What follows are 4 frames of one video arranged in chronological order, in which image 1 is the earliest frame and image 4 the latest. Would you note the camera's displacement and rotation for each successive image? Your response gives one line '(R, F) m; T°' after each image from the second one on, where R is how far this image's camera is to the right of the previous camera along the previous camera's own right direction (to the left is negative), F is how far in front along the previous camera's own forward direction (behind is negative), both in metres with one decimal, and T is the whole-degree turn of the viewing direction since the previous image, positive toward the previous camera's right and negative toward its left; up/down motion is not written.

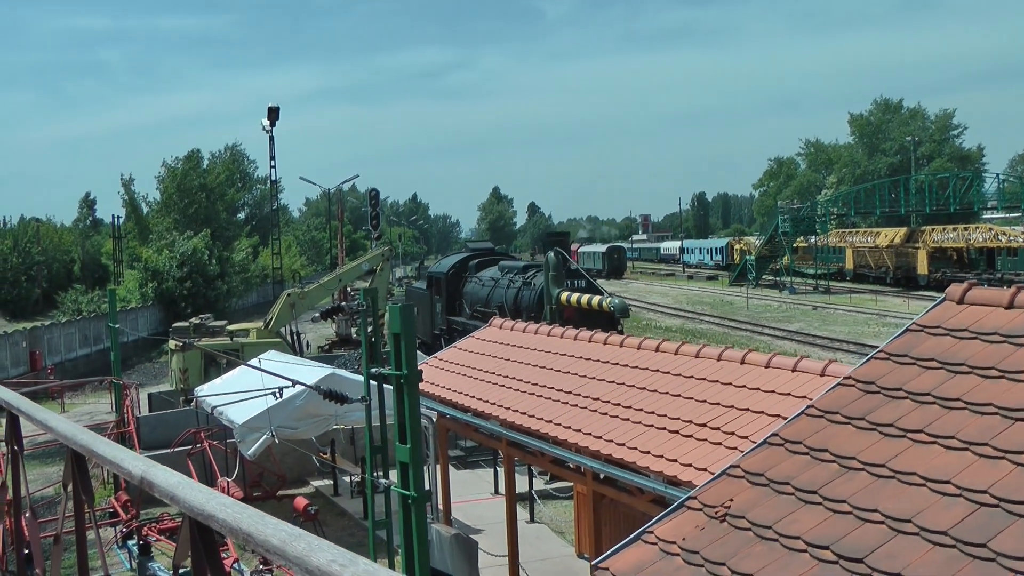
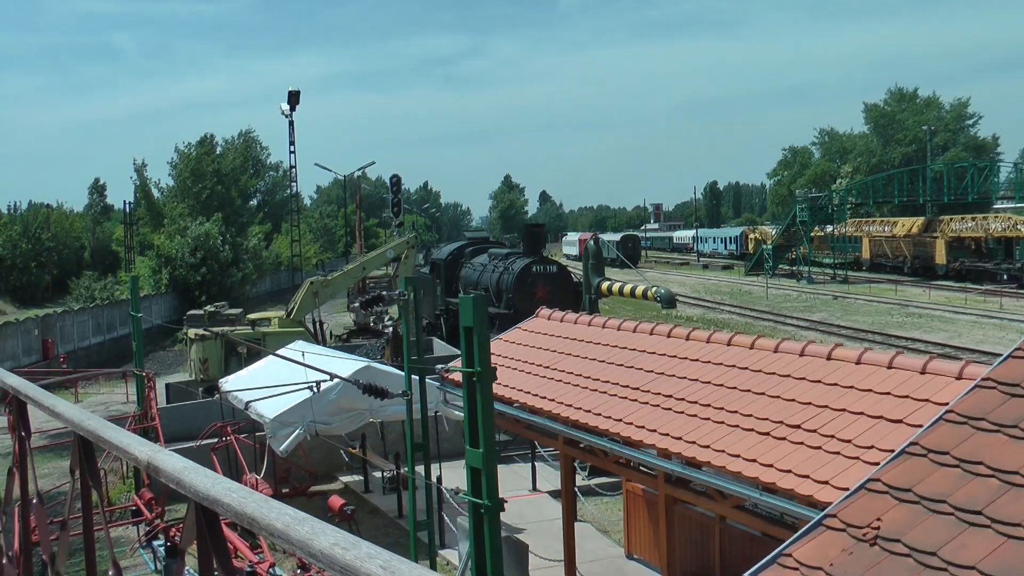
(-0.5, +0.6) m; 0°
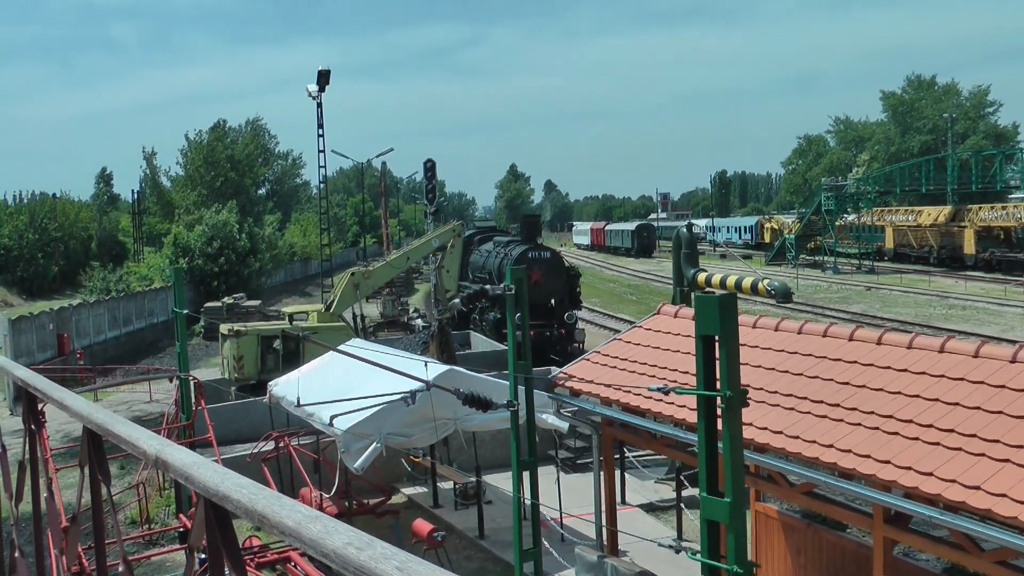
(-1.2, +1.4) m; 0°
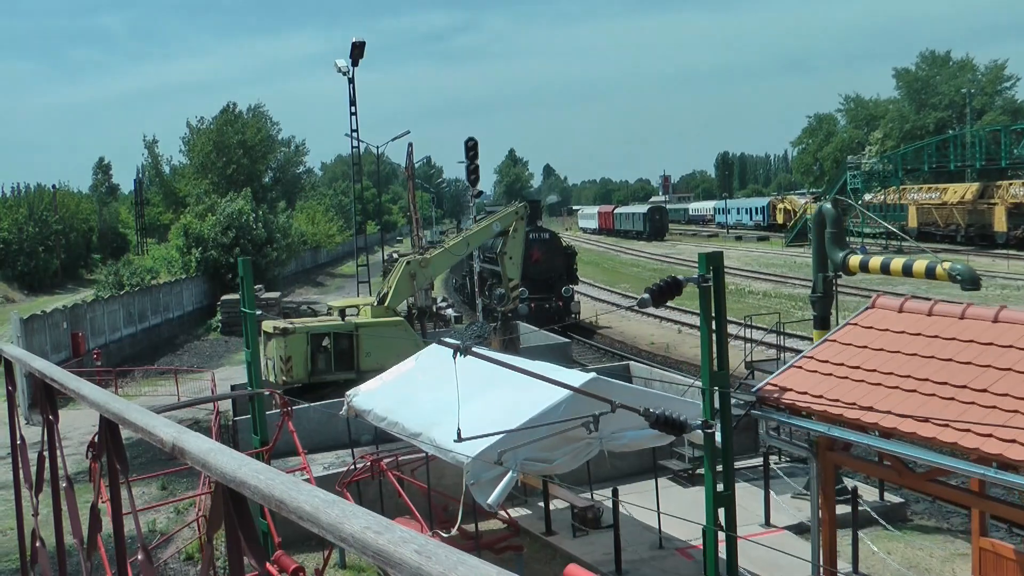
(-1.6, +1.9) m; 0°
